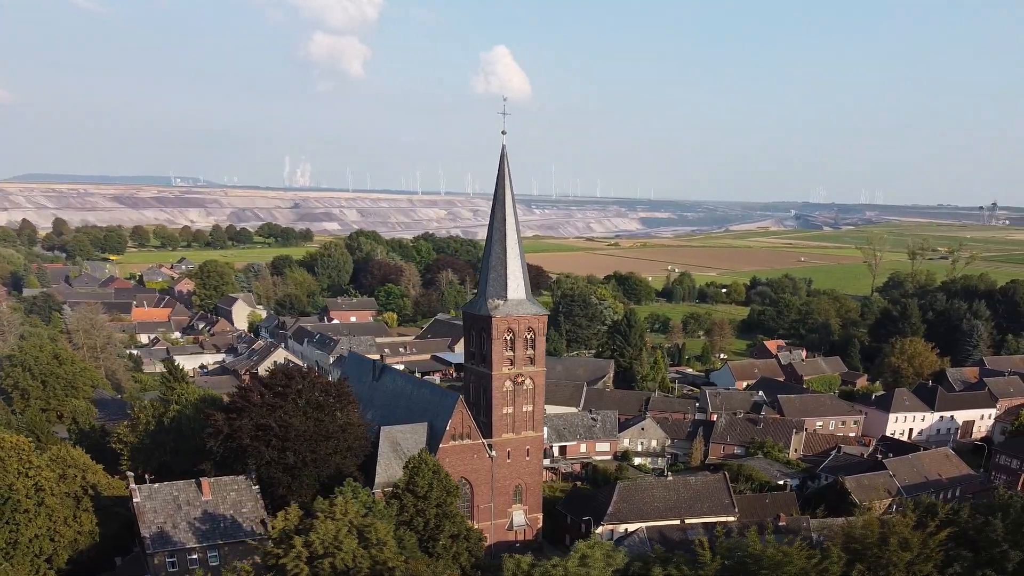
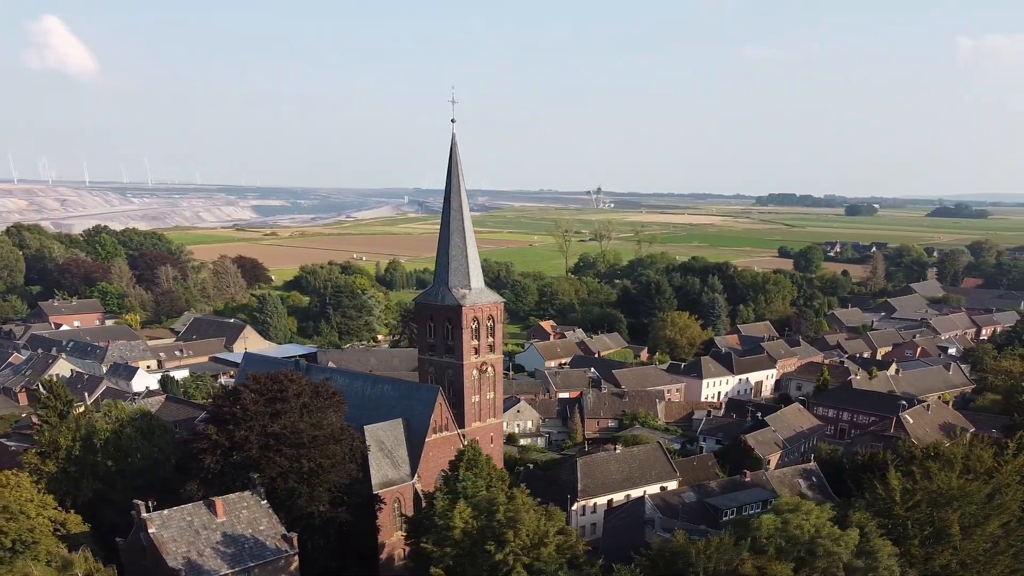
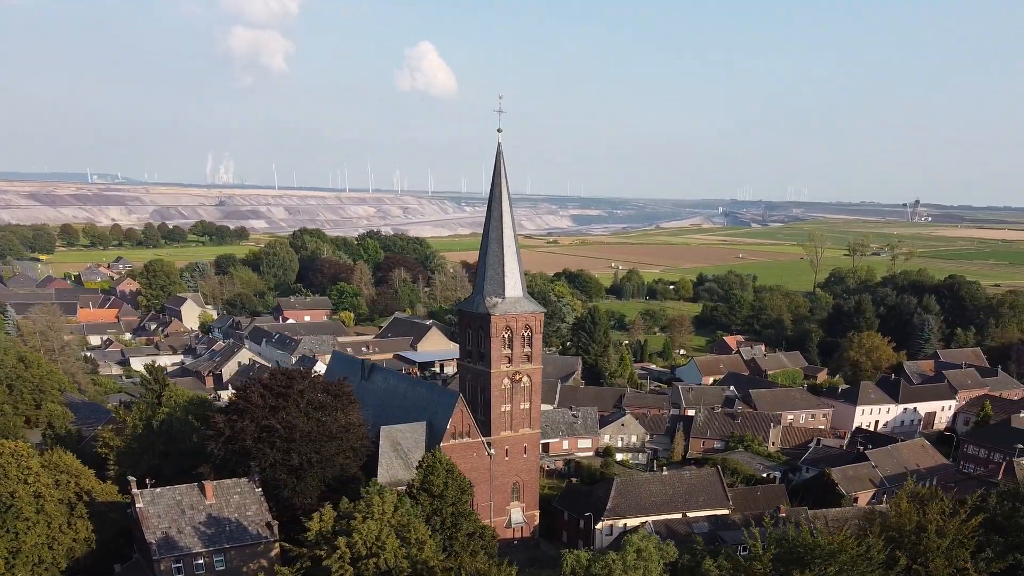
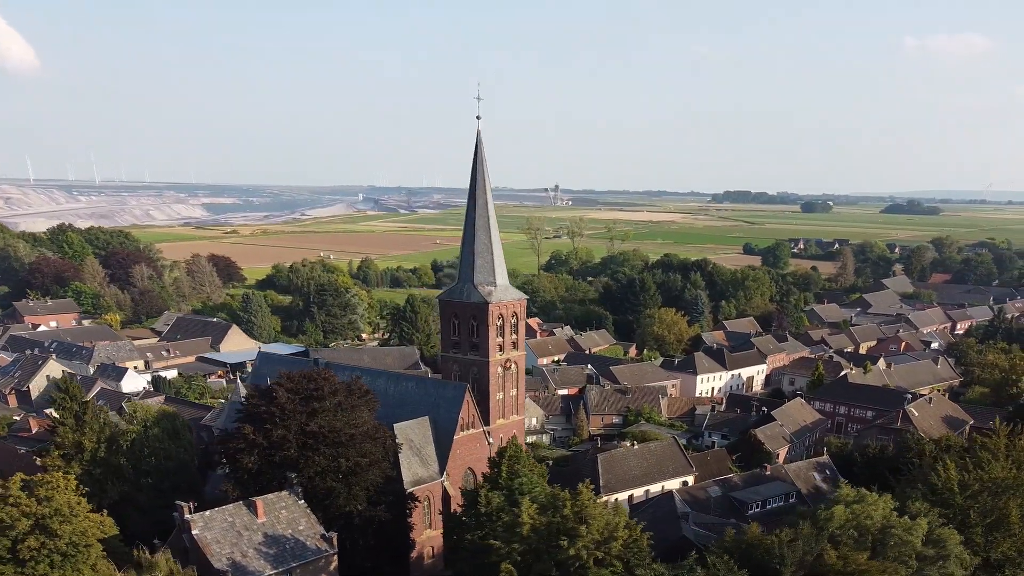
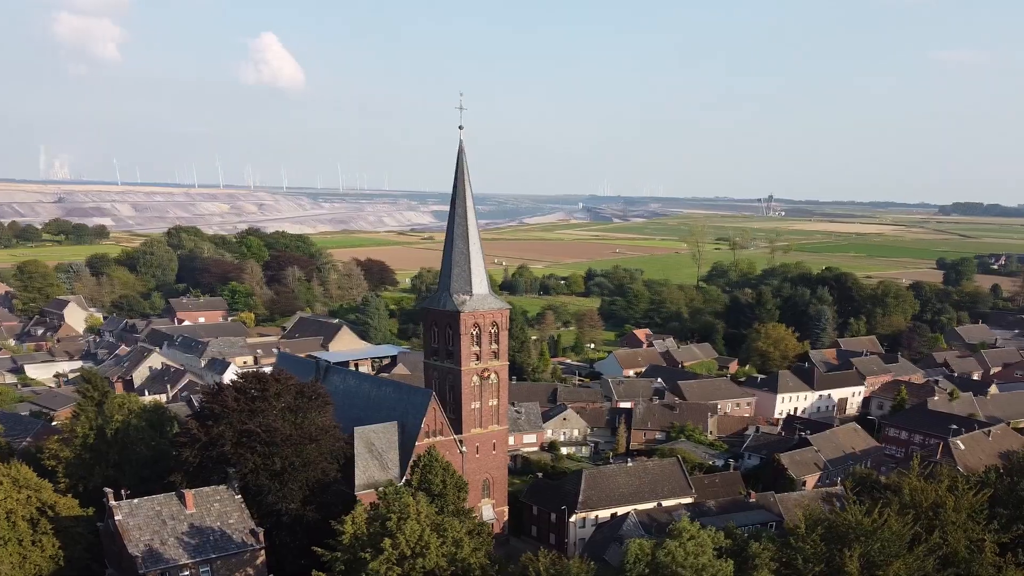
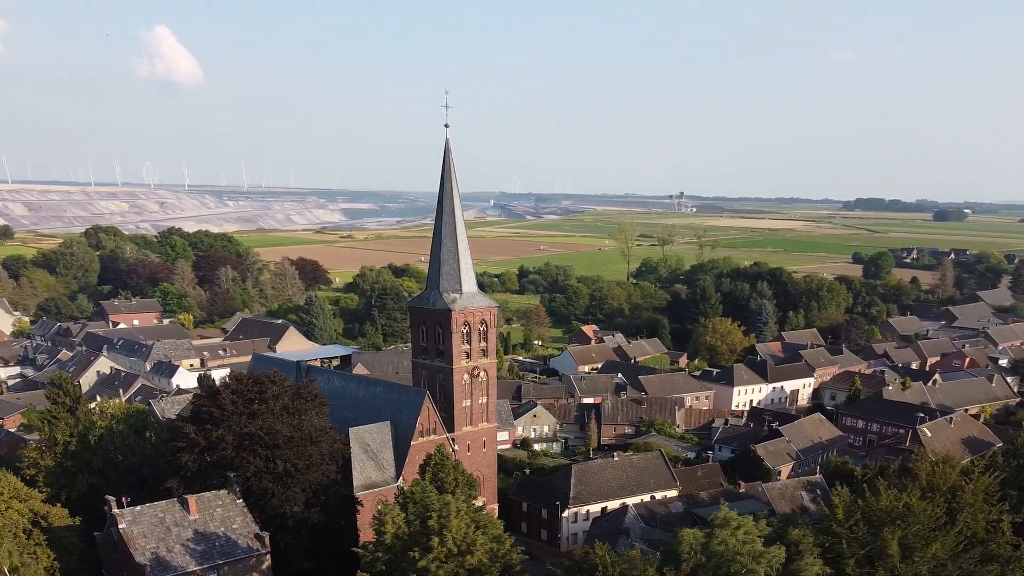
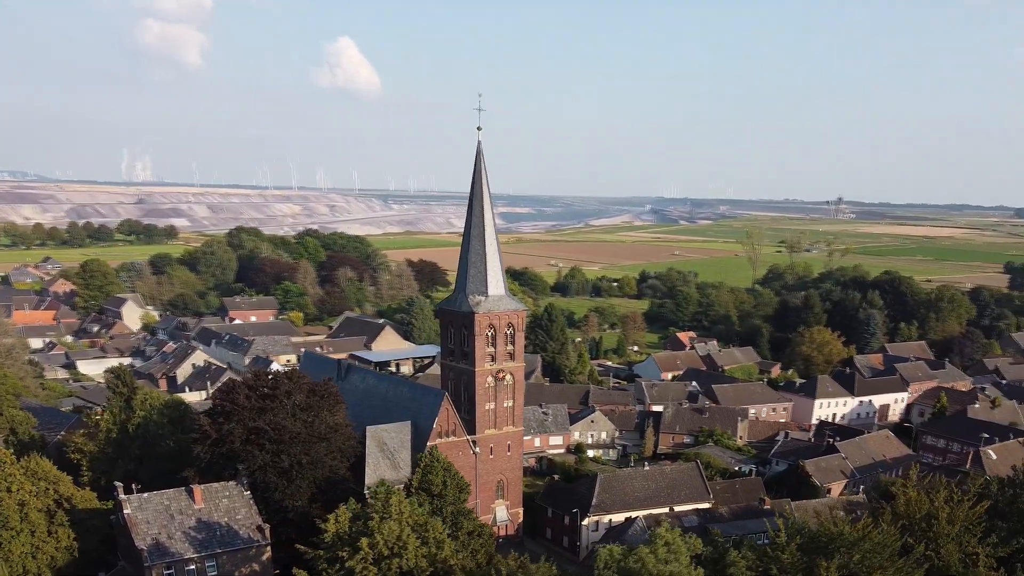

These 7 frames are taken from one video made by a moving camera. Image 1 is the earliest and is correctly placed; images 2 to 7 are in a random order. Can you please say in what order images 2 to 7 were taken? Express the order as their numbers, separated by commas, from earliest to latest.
3, 7, 5, 6, 2, 4
